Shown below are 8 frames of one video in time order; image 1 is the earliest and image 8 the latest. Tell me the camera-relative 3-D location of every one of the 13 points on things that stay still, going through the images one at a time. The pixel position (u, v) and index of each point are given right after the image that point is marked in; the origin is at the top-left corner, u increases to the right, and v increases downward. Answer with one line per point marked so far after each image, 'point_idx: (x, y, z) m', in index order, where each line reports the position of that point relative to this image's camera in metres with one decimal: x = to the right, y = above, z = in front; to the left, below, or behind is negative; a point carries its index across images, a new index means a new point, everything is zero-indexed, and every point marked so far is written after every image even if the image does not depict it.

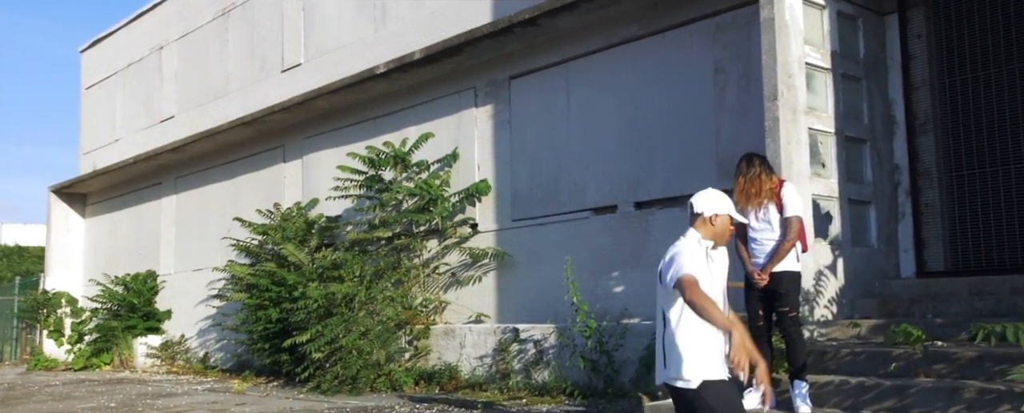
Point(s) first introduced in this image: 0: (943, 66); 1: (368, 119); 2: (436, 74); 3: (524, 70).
0: (+3.3, +1.1, +7.2) m
1: (-2.2, +1.3, +14.2) m
2: (-1.0, +1.8, +12.6) m
3: (+0.2, +1.6, +11.3) m
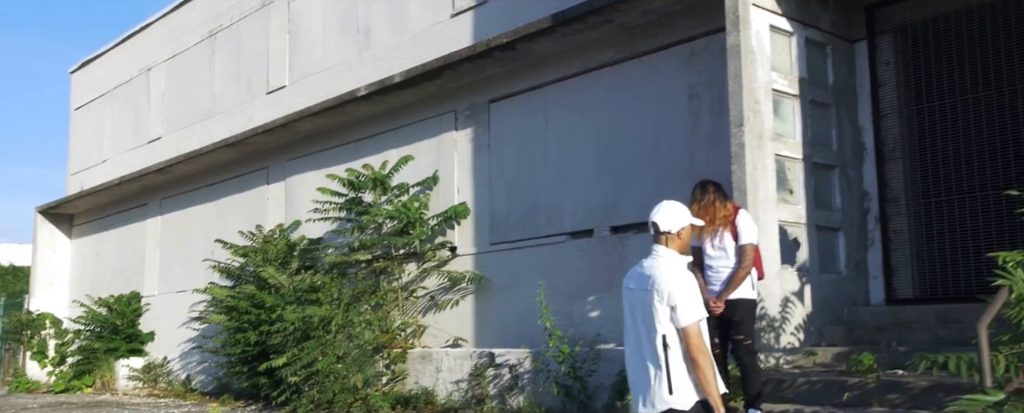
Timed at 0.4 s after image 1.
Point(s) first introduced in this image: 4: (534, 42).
0: (+3.0, +0.9, +7.2) m
1: (-2.4, +1.0, +14.2) m
2: (-1.3, +1.4, +12.6) m
3: (-0.1, +1.4, +11.3) m
4: (+0.2, +1.8, +10.1) m
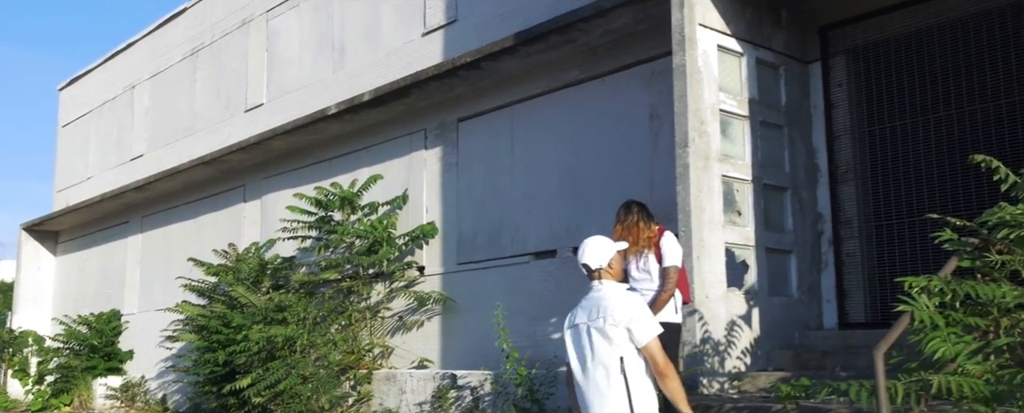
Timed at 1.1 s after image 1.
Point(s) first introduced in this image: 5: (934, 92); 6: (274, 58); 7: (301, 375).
0: (+2.7, +0.7, +7.1) m
1: (-2.8, +0.7, +14.2) m
2: (-1.7, +1.2, +12.6) m
3: (-0.5, +1.1, +11.3) m
4: (-0.1, +1.5, +10.0) m
5: (+3.0, +0.8, +6.7) m
6: (-4.0, +2.5, +16.1) m
7: (-2.5, -2.1, +11.5) m
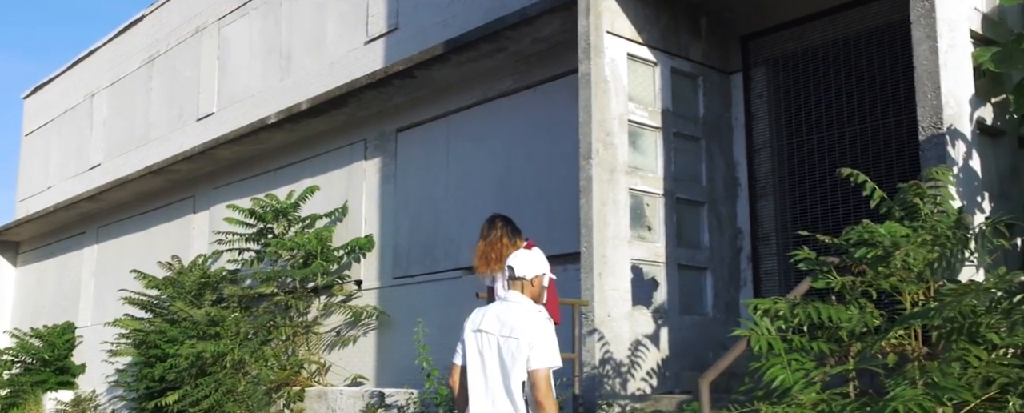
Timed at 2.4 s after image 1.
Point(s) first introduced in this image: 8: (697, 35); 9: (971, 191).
0: (+2.0, +0.6, +6.9) m
1: (-3.6, +0.5, +13.9) m
2: (-2.4, +1.0, +12.3) m
3: (-1.2, +1.0, +11.0) m
4: (-0.8, +1.4, +9.7) m
5: (+2.3, +0.7, +6.5) m
6: (-4.8, +2.4, +15.8) m
7: (-3.3, -2.2, +11.1) m
8: (+1.4, +1.3, +7.1) m
9: (+2.1, +0.1, +4.4) m
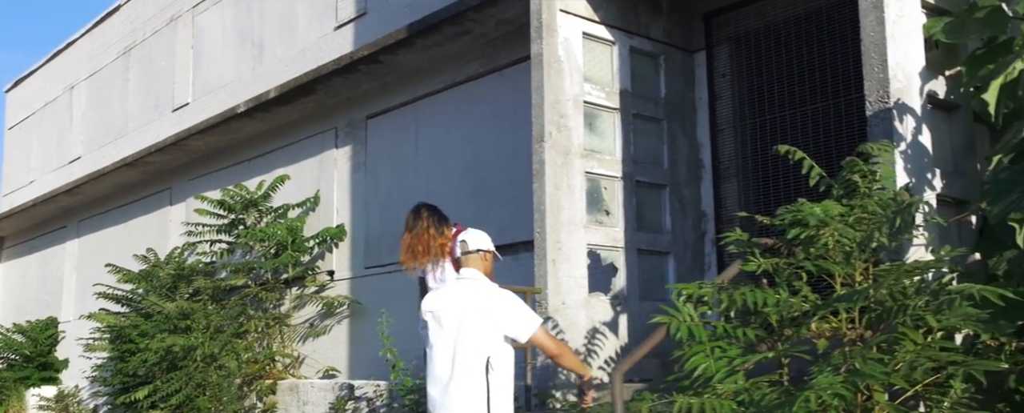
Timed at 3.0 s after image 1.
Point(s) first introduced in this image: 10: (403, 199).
0: (+1.7, +0.7, +6.7) m
1: (-3.9, +0.7, +13.7) m
2: (-2.7, +1.2, +12.1) m
3: (-1.5, +1.1, +10.8) m
4: (-1.2, +1.5, +9.5) m
5: (+2.0, +0.8, +6.3) m
6: (-5.2, +2.5, +15.6) m
7: (-3.6, -2.1, +11.0) m
8: (+1.1, +1.4, +6.9) m
9: (+1.8, +0.2, +4.2) m
10: (-1.2, +0.1, +10.3) m
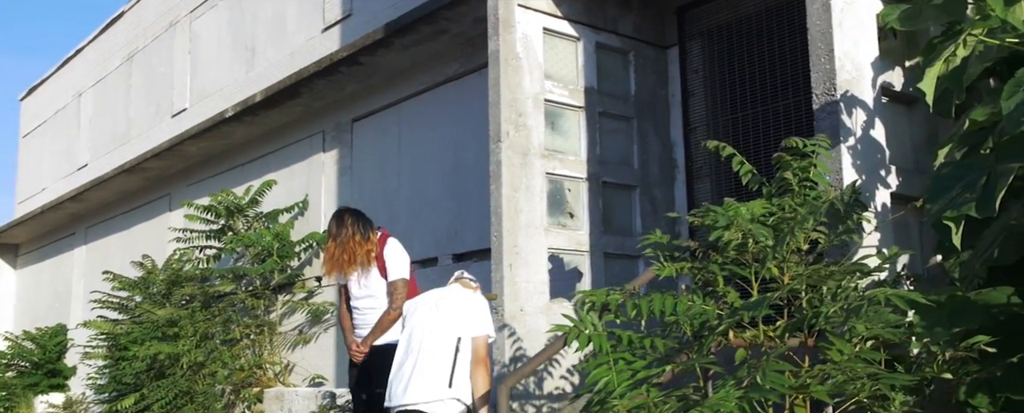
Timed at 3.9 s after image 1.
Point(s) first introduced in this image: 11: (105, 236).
0: (+1.4, +0.7, +6.4) m
1: (-4.0, +0.6, +13.6) m
2: (-2.8, +1.1, +11.9) m
3: (-1.7, +1.1, +10.6) m
4: (-1.3, +1.5, +9.4) m
5: (+1.7, +0.8, +6.0) m
6: (-5.2, +2.4, +15.5) m
7: (-3.7, -2.2, +10.8) m
8: (+0.8, +1.4, +6.6) m
9: (+1.5, +0.2, +4.0) m
10: (-1.3, 0.0, +10.1) m
11: (-8.3, -0.6, +19.2) m
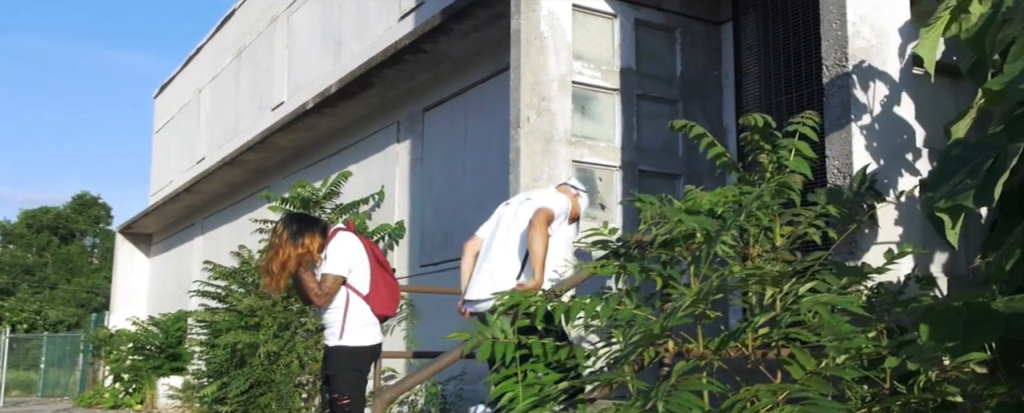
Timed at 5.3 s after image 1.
0: (+1.6, +0.8, +5.8) m
1: (-2.7, +0.7, +13.6) m
2: (-1.8, +1.2, +11.9) m
3: (-0.9, +1.2, +10.4) m
4: (-0.7, +1.6, +9.1) m
5: (+1.9, +0.9, +5.3) m
6: (-3.7, +2.5, +15.8) m
7: (-2.8, -2.1, +10.9) m
8: (+1.0, +1.5, +6.1) m
9: (+1.4, +0.2, +3.4) m
10: (-0.6, +0.1, +9.9) m
11: (-6.2, -0.4, +19.9) m
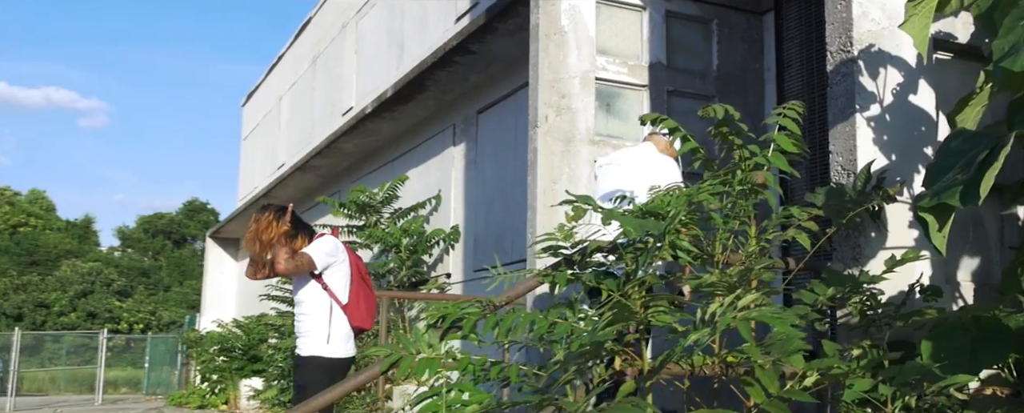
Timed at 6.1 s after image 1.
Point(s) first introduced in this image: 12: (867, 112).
0: (+1.8, +0.8, +5.4) m
1: (-1.8, +0.6, +13.6) m
2: (-1.1, +1.2, +11.8) m
3: (-0.3, +1.1, +10.2) m
4: (-0.2, +1.5, +8.9) m
5: (+2.0, +0.9, +4.9) m
6: (-2.5, +2.5, +15.8) m
7: (-2.1, -2.1, +10.9) m
8: (+1.2, +1.4, +5.8) m
9: (+1.3, +0.2, +3.0) m
10: (0.0, +0.1, +9.7) m
11: (-4.7, -0.5, +20.2) m
12: (+1.2, +0.3, +3.1) m
